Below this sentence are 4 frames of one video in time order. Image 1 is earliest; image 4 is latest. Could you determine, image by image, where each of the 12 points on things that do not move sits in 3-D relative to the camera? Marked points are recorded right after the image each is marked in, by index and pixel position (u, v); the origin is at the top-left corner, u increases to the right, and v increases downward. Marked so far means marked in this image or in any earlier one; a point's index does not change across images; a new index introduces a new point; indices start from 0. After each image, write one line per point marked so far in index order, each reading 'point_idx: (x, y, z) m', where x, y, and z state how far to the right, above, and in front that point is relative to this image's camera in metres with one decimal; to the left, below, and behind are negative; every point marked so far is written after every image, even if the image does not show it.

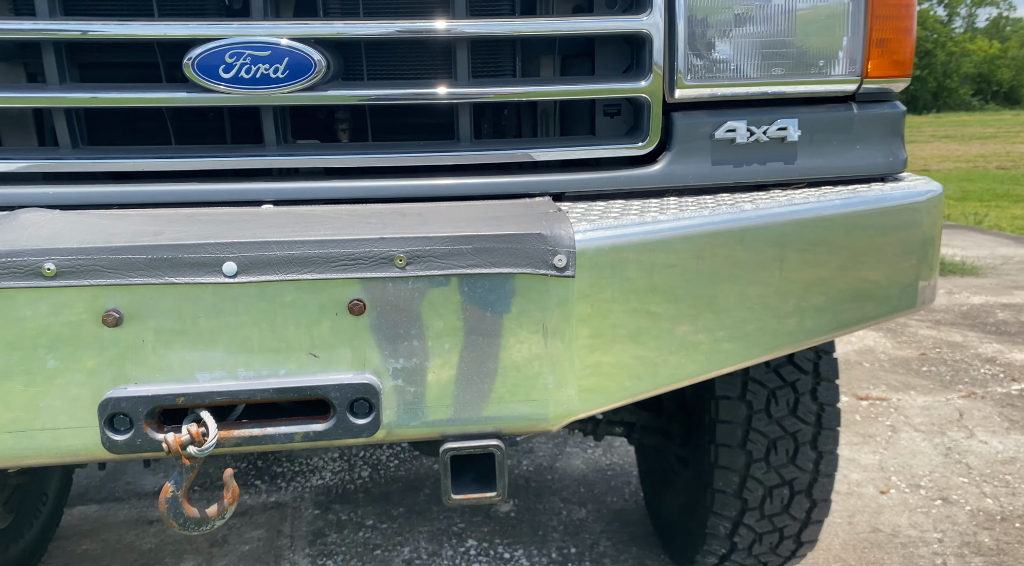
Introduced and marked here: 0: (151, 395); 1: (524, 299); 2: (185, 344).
0: (-0.4, -0.1, +1.0) m
1: (0.0, 0.0, +1.0) m
2: (-0.4, -0.1, +1.0) m
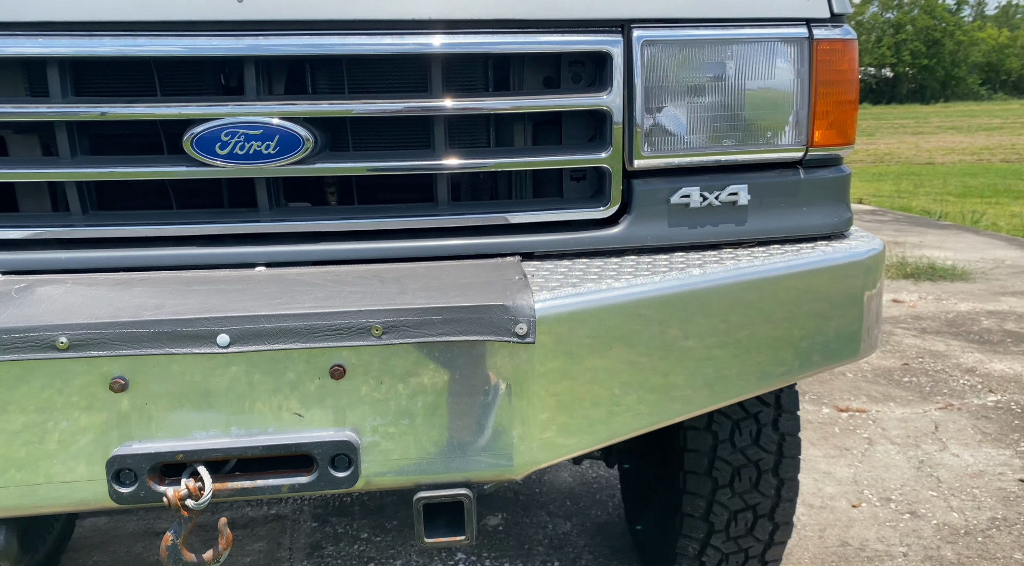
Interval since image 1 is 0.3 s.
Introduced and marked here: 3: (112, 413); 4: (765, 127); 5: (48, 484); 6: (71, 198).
0: (-0.5, -0.2, +1.1) m
1: (0.0, -0.1, +1.1) m
2: (-0.4, -0.2, +1.1) m
3: (-0.5, -0.2, +1.1) m
4: (+0.4, +0.3, +1.4) m
5: (-0.6, -0.3, +1.1) m
6: (-0.7, +0.1, +1.3) m
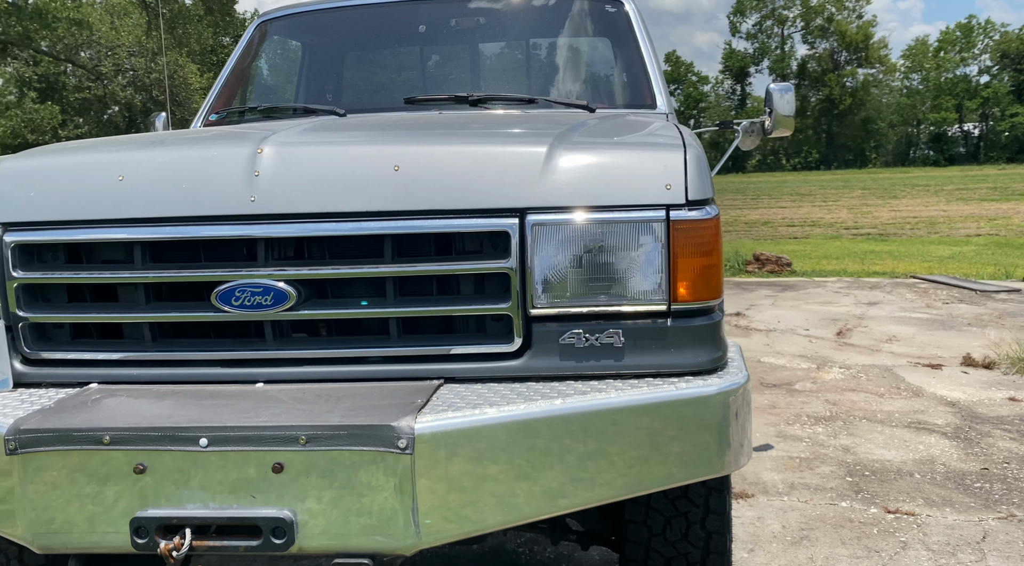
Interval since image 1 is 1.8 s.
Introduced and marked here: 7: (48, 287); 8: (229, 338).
0: (-0.7, -0.4, +1.6) m
1: (-0.2, -0.3, +1.6) m
2: (-0.6, -0.4, +1.6) m
3: (-0.7, -0.4, +1.6) m
4: (+0.3, 0.0, +1.7) m
5: (-0.8, -0.5, +1.6) m
6: (-0.8, -0.1, +1.9) m
7: (-1.0, 0.0, +1.9) m
8: (-0.6, -0.1, +1.9) m
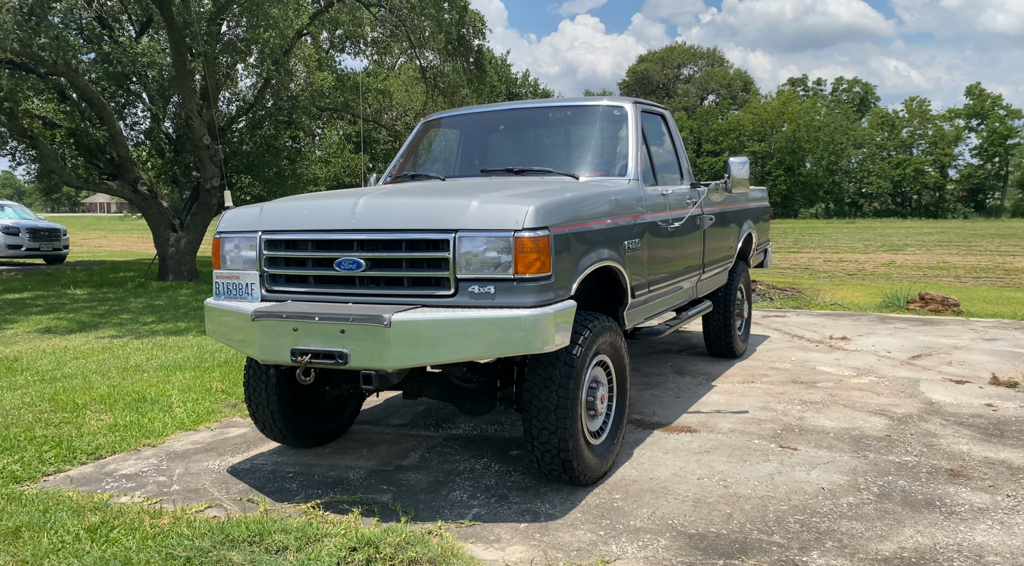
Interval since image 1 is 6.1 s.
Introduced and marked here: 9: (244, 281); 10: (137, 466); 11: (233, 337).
0: (-1.0, -0.3, +4.0) m
1: (-0.6, -0.2, +3.8) m
2: (-1.0, -0.3, +4.0) m
3: (-1.1, -0.3, +4.0) m
4: (-0.1, +0.1, +3.8) m
5: (-1.1, -0.4, +4.1) m
6: (-1.0, 0.0, +4.3) m
7: (-1.2, +0.1, +4.4) m
8: (-0.9, 0.0, +4.2) m
9: (-1.4, 0.0, +4.4) m
10: (-2.2, -1.1, +4.9) m
11: (-1.4, -0.3, +4.3) m
